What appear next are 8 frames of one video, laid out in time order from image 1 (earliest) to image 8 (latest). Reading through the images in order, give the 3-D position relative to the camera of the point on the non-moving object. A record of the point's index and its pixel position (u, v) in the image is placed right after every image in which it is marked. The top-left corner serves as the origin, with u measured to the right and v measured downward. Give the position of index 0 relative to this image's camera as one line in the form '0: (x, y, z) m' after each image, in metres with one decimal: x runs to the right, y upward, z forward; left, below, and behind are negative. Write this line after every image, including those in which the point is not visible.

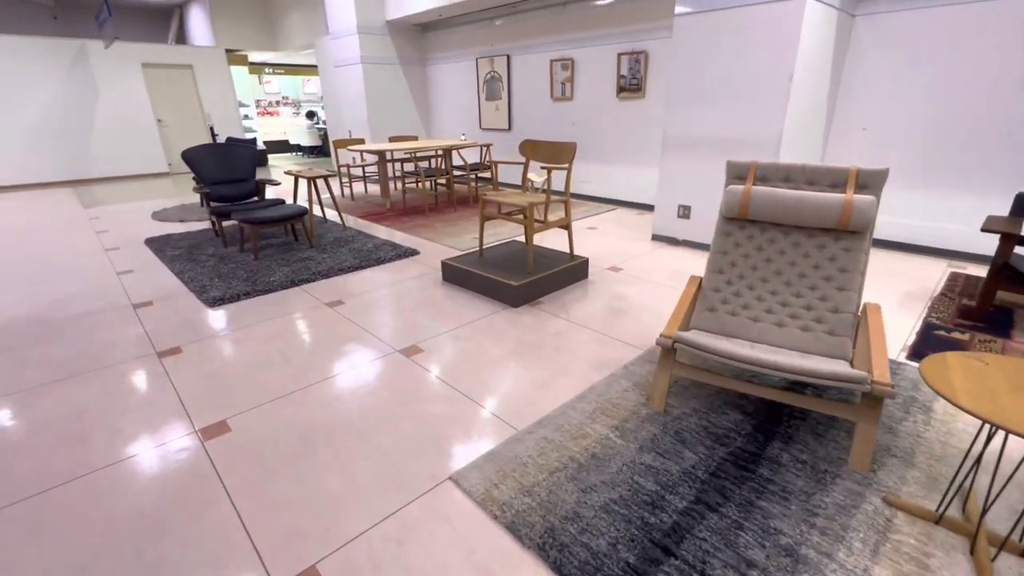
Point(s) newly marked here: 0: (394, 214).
0: (-1.4, +0.9, +5.4) m
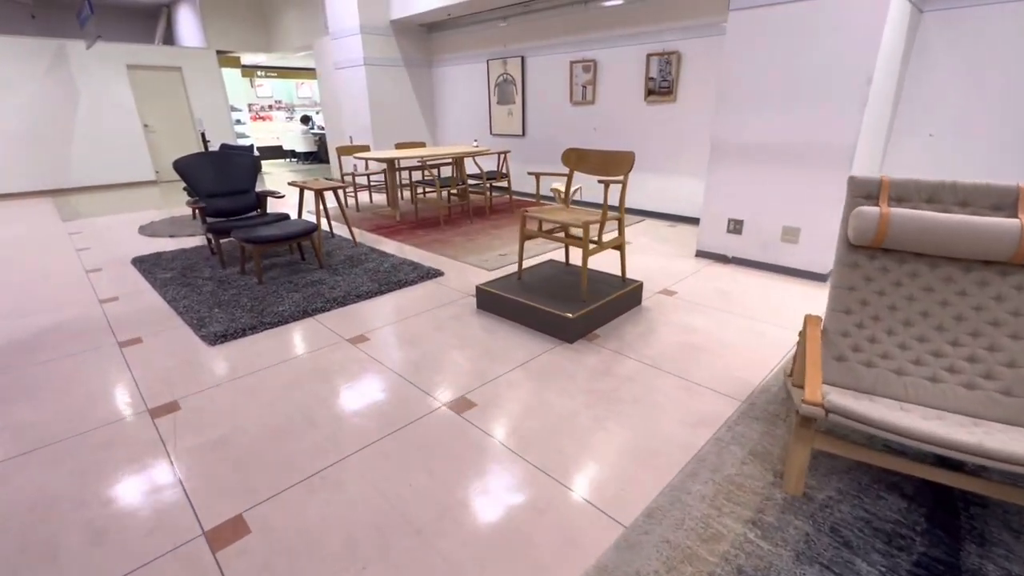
0: (-1.1, +0.6, +5.0) m
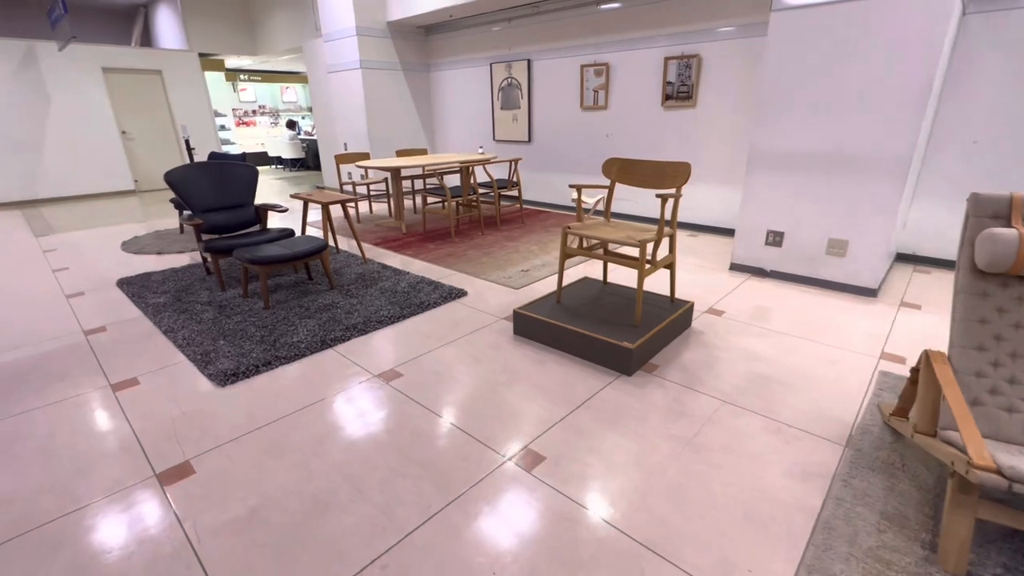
0: (-1.0, +0.5, +4.7) m
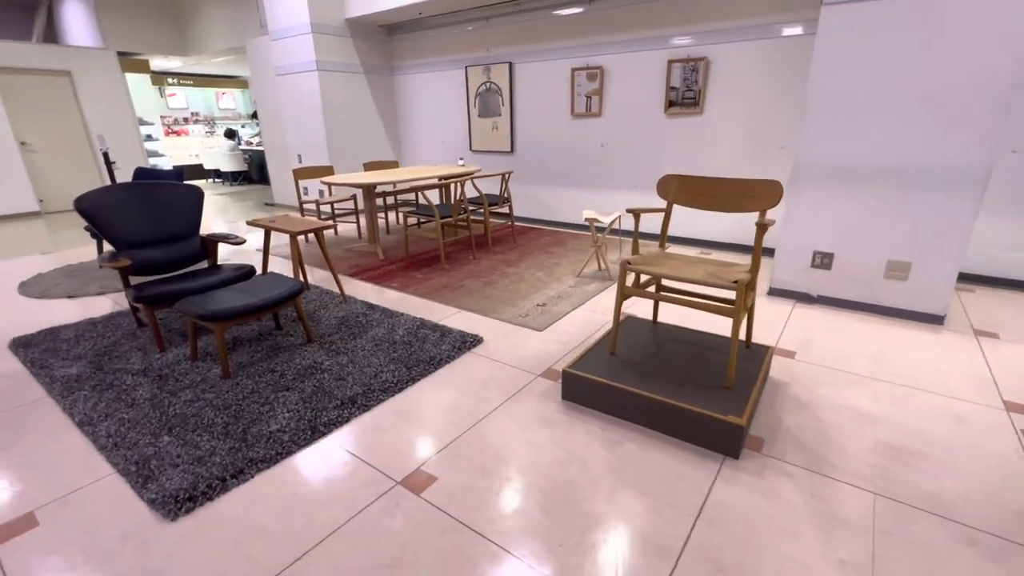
0: (-1.0, +0.2, +4.0) m
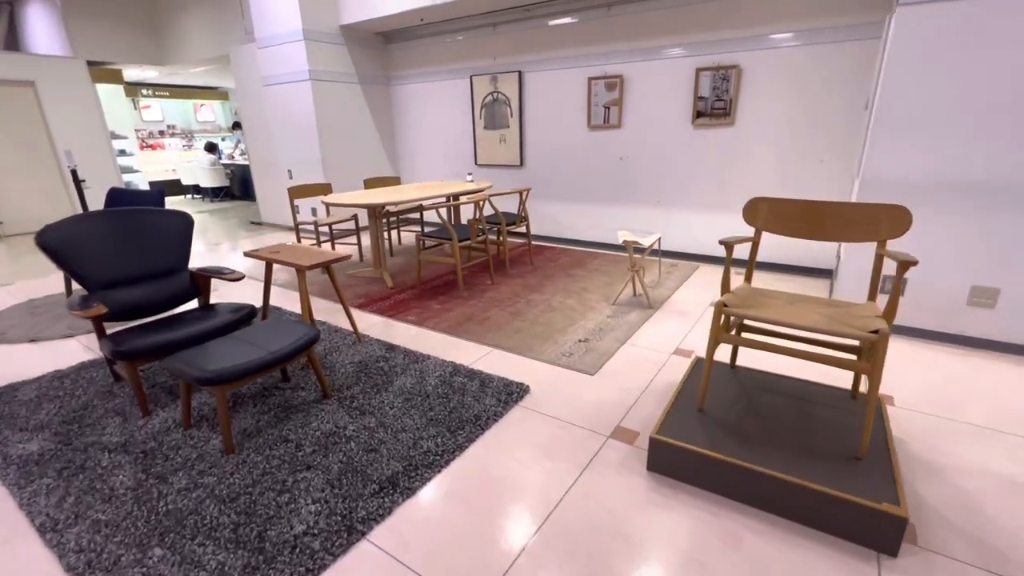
0: (-0.8, -0.1, +3.6) m
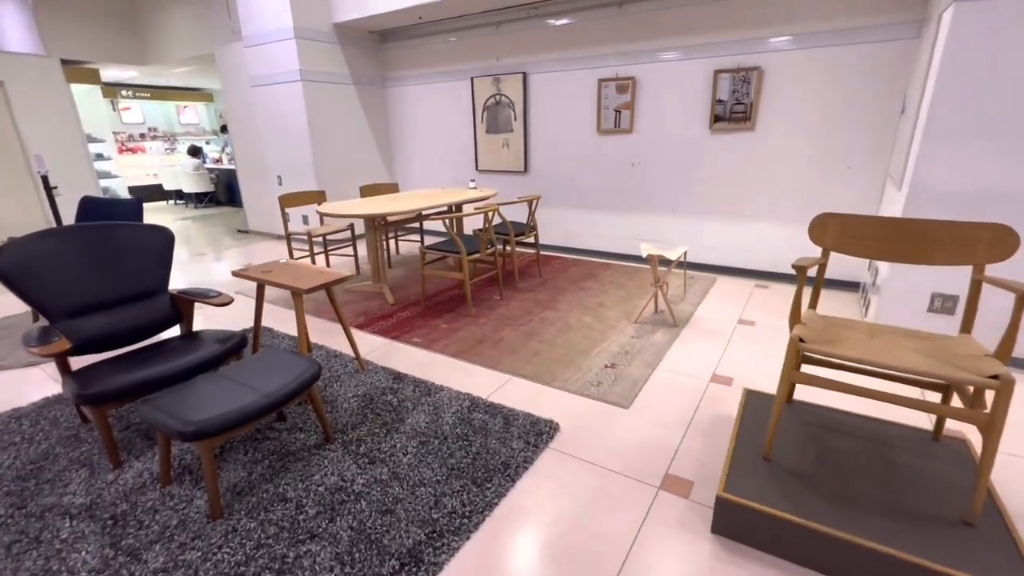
0: (-0.7, -0.2, +3.3) m
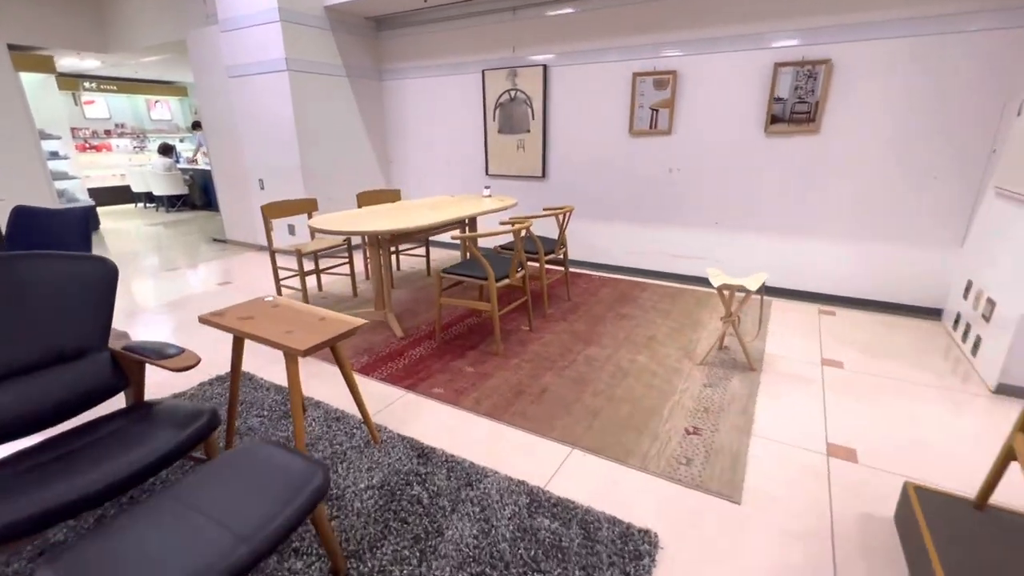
0: (-0.5, -0.4, +2.7) m
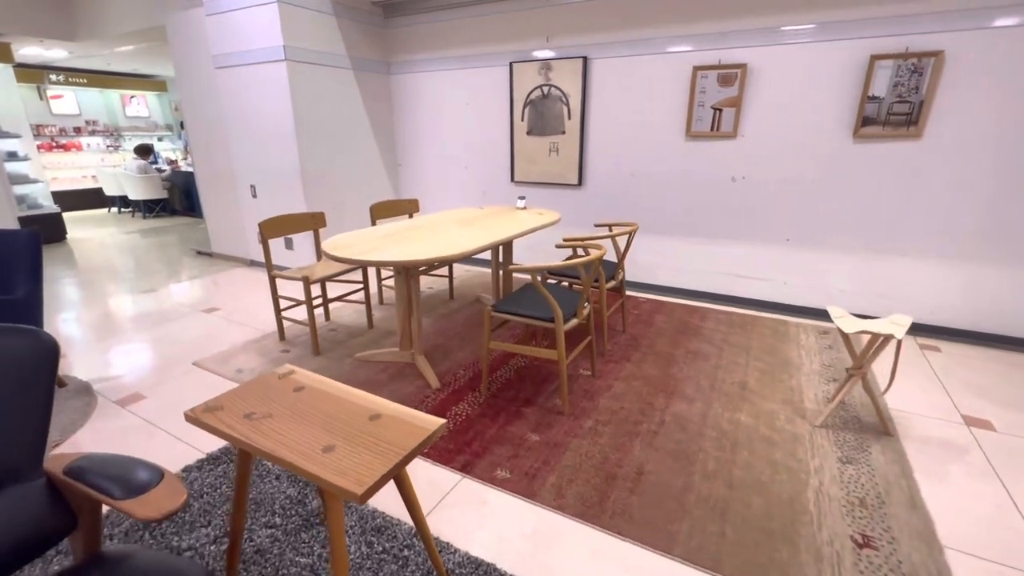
0: (-0.1, -0.6, +2.2) m
